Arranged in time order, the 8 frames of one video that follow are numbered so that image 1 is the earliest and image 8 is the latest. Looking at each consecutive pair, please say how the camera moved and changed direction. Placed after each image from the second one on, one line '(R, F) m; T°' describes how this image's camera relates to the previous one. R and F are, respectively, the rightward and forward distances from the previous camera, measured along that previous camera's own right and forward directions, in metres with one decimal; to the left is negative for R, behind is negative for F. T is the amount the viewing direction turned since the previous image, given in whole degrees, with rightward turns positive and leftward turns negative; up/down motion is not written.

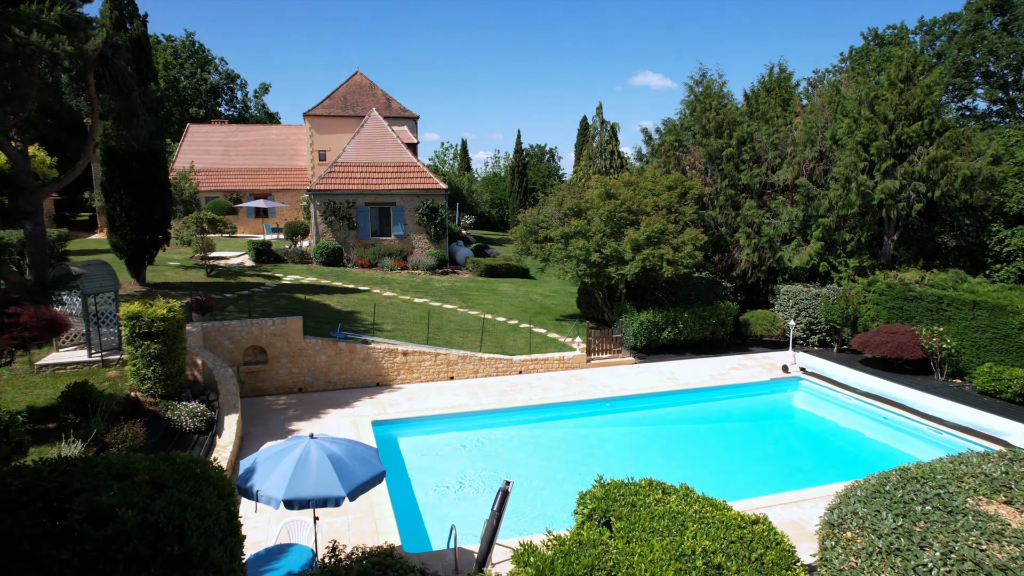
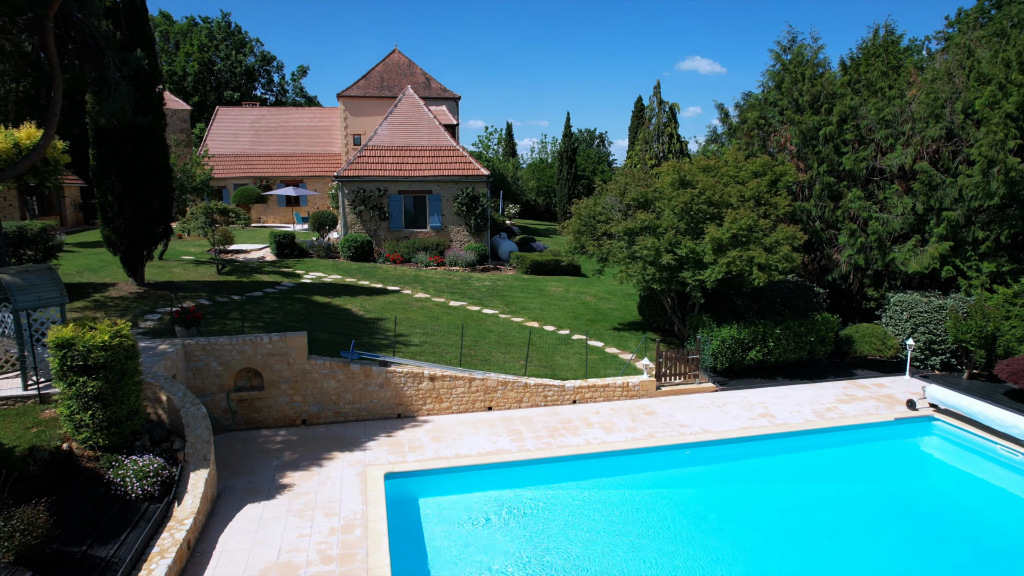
(-0.2, +3.1) m; -4°
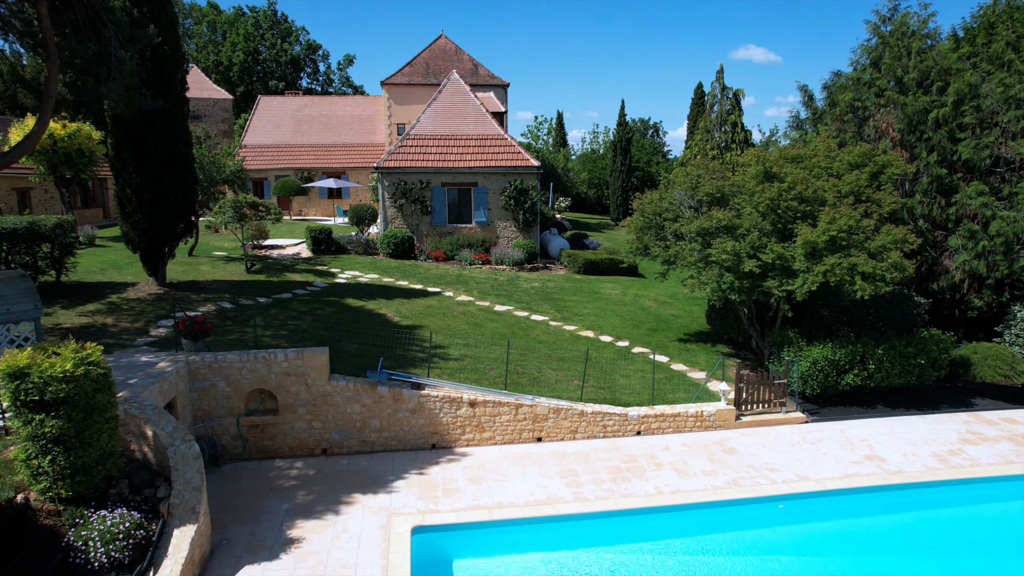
(-0.1, +1.9) m; -4°
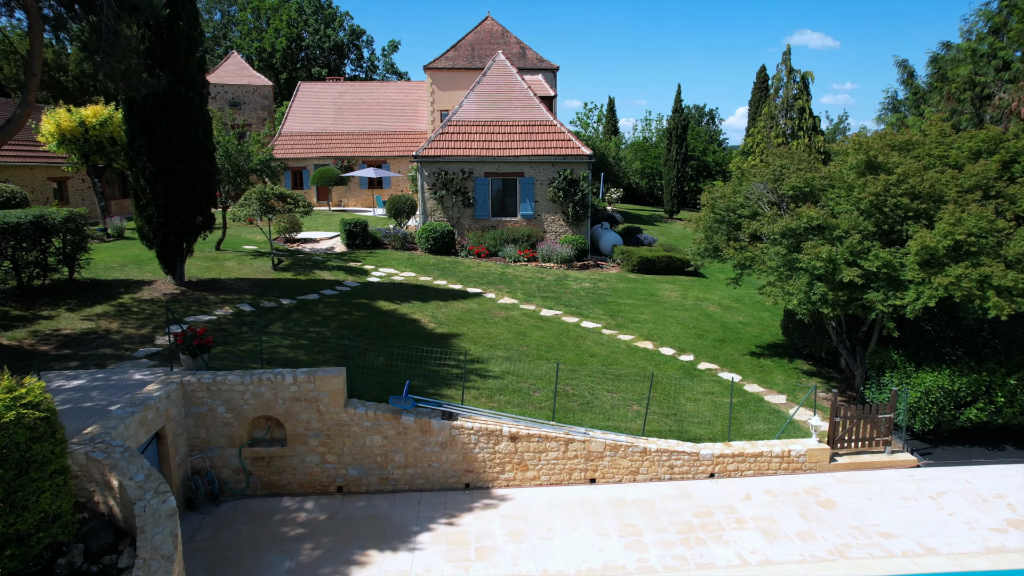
(-0.1, +1.8) m; -4°
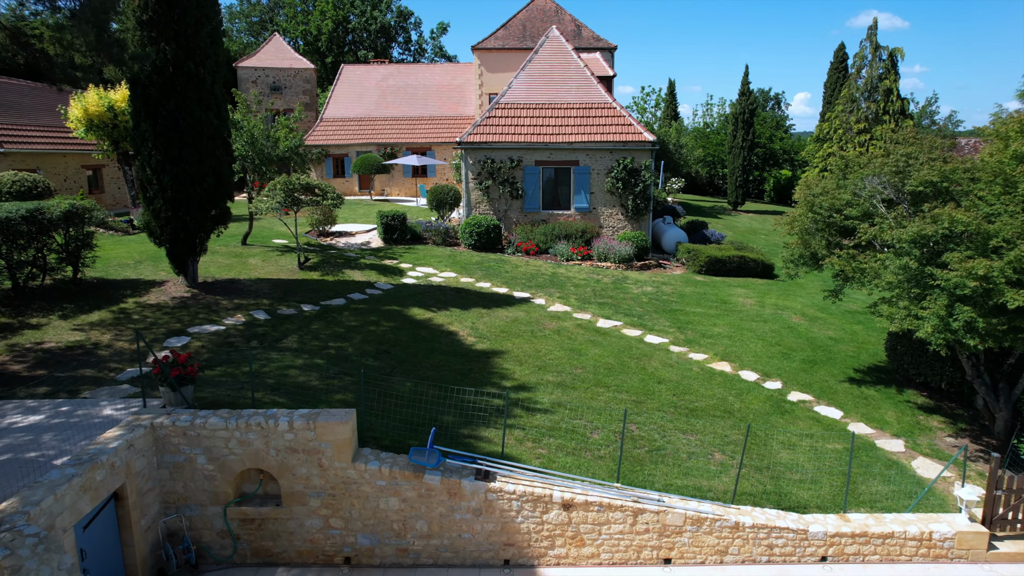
(-0.1, +2.0) m; -4°
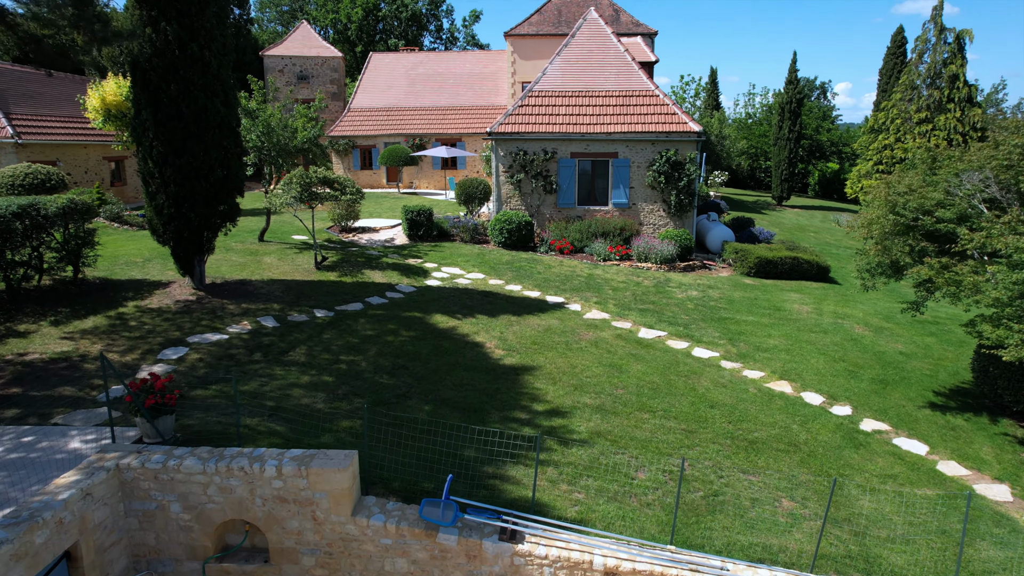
(0.0, +1.3) m; -3°
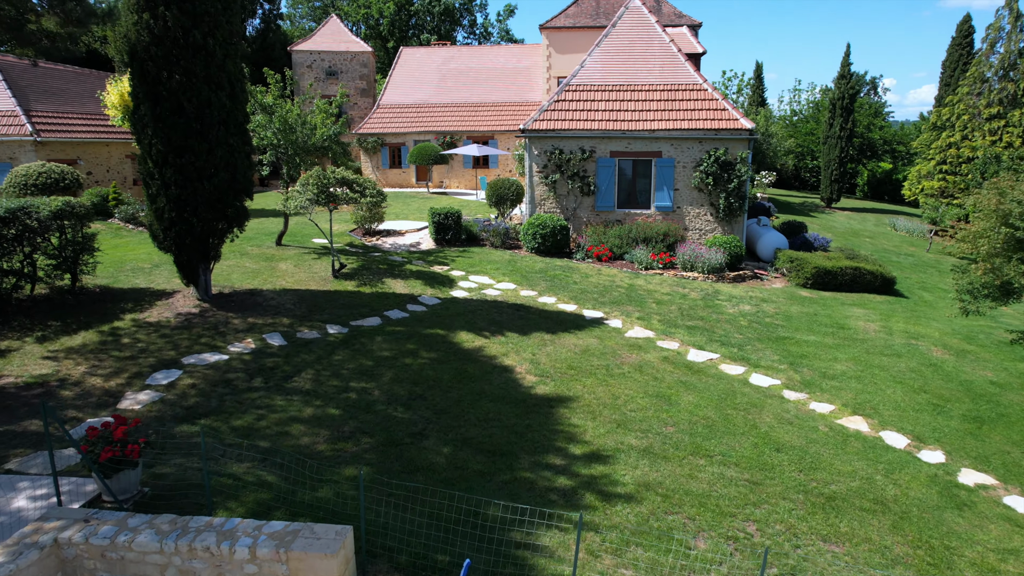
(0.0, +1.3) m; -3°
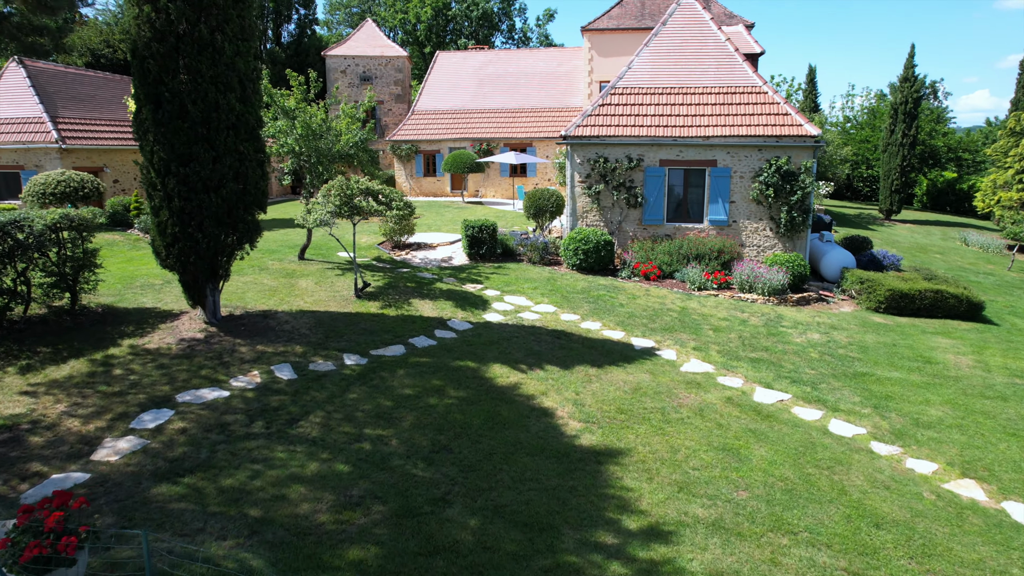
(-0.1, +1.3) m; -3°
